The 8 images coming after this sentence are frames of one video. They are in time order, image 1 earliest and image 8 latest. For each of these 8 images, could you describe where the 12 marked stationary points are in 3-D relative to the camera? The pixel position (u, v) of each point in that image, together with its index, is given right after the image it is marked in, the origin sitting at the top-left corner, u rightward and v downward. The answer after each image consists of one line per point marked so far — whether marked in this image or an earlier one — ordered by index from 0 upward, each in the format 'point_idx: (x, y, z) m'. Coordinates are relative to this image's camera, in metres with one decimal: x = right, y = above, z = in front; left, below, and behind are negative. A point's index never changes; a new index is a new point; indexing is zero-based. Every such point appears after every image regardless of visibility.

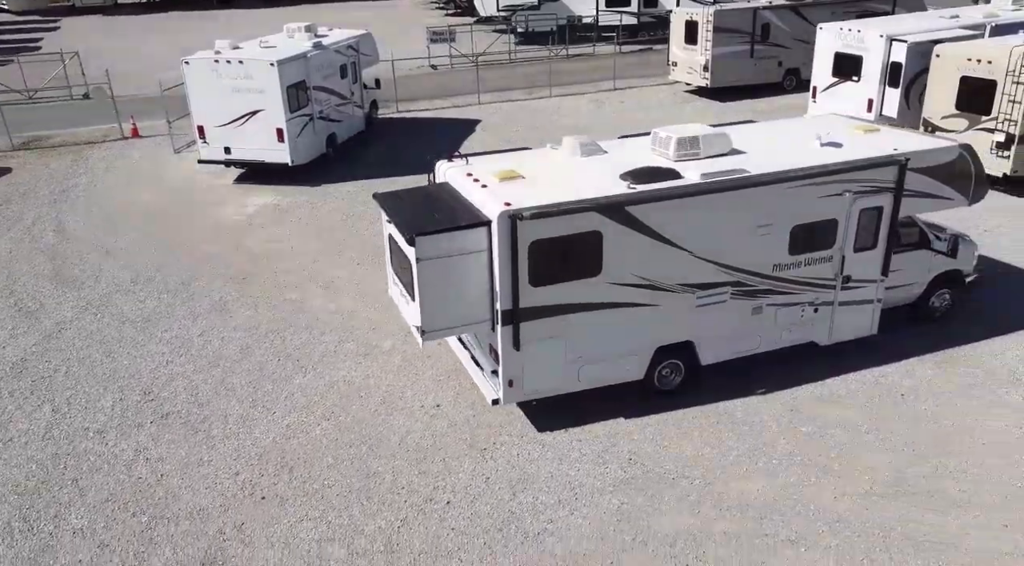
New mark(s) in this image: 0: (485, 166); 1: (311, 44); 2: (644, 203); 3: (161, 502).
0: (-0.3, +1.3, +8.3) m
1: (-4.9, +5.8, +18.4) m
2: (+1.3, +0.8, +7.5) m
3: (-3.4, -2.1, +7.3) m
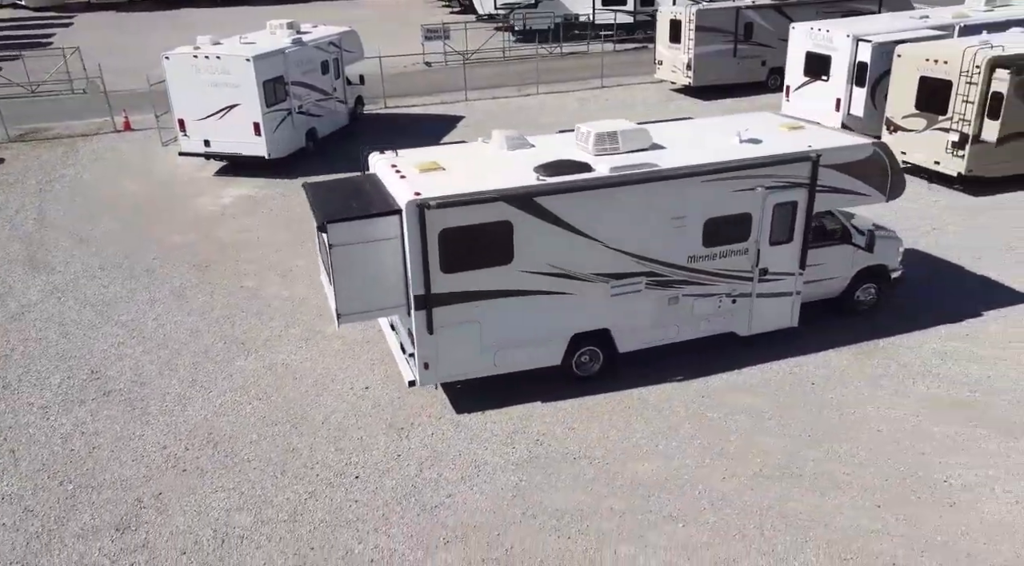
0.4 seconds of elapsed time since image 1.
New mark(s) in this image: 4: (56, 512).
0: (-1.2, +1.4, +8.7) m
1: (-5.5, +6.0, +18.8) m
2: (+0.4, +0.9, +7.8) m
3: (-4.4, -1.9, +7.8) m
4: (-4.3, -2.2, +7.2) m
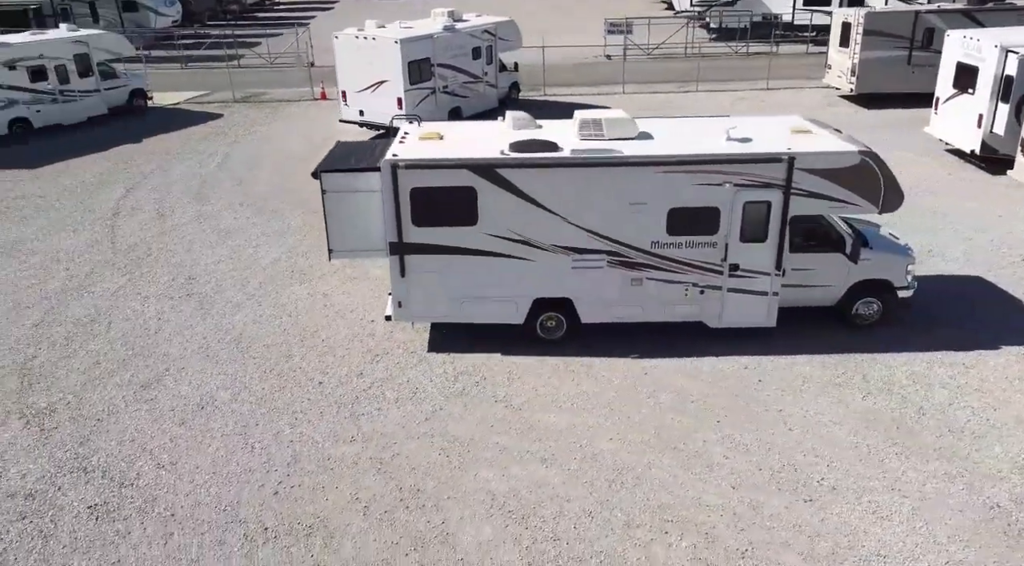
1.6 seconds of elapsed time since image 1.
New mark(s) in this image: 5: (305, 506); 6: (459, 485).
0: (-1.2, +2.1, +10.1) m
1: (-1.9, +7.0, +20.9) m
2: (0.0, +1.3, +8.9) m
3: (-4.9, -0.9, +10.2) m
4: (-5.1, -1.1, +9.6) m
5: (-1.9, -2.1, +7.0) m
6: (-0.5, -1.9, +7.2) m
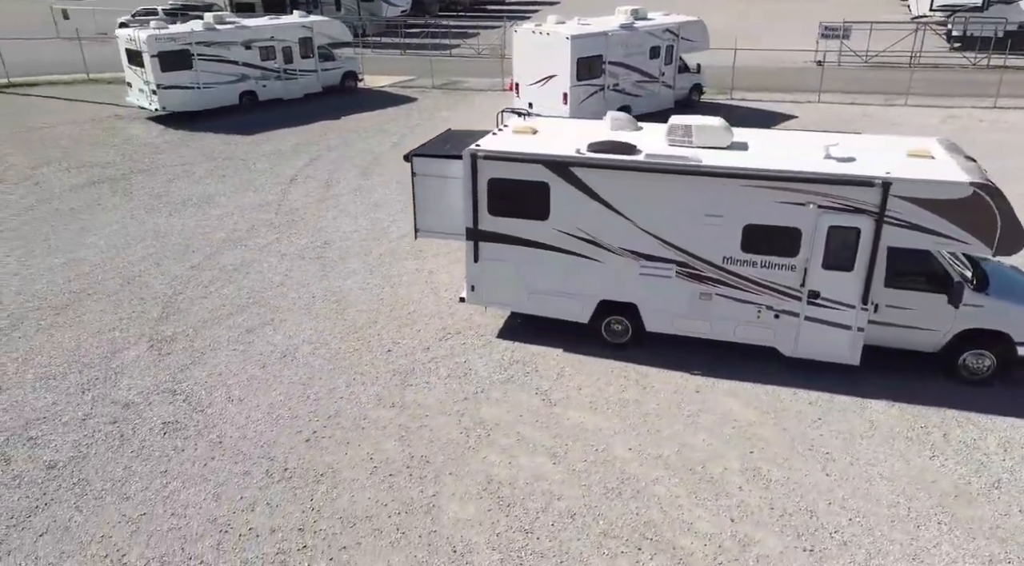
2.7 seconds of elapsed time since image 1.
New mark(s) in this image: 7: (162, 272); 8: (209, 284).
0: (+0.2, +2.2, +10.4) m
1: (+3.0, +7.1, +20.9) m
2: (+0.9, +1.4, +8.9) m
3: (-3.8, -0.2, +11.5) m
4: (-4.1, -0.4, +11.1) m
5: (-1.9, -1.8, +7.7) m
6: (-0.5, -1.8, +7.5) m
7: (-5.8, +0.2, +12.6) m
8: (-4.9, 0.0, +12.1) m
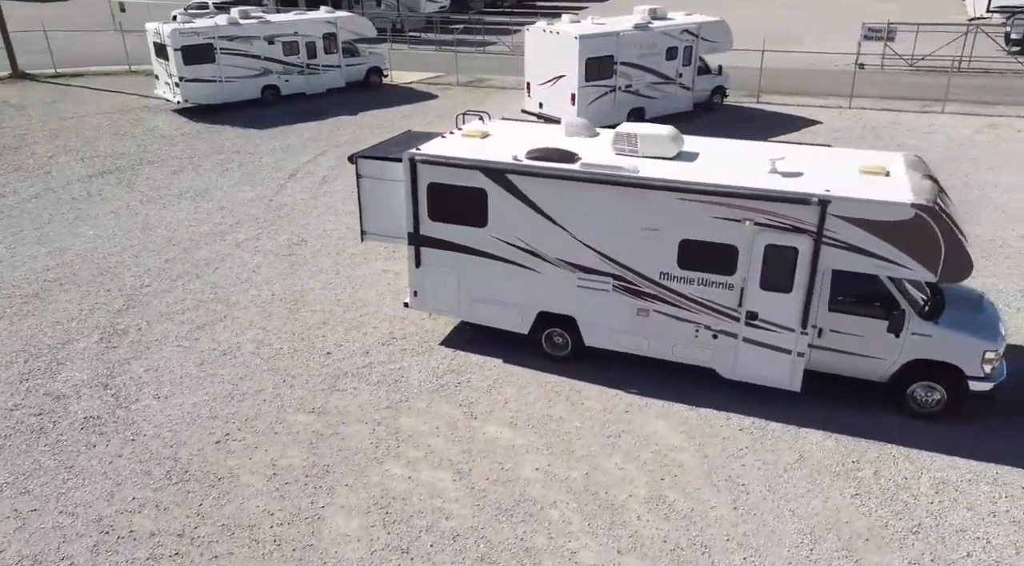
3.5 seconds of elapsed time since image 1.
0: (-0.5, +2.1, +10.2) m
1: (+3.3, +6.9, +20.4) m
2: (+0.1, +1.2, +8.6) m
3: (-4.4, -0.2, +11.6) m
4: (-4.7, -0.4, +11.2) m
5: (-2.9, -1.8, +7.6) m
6: (-1.5, -1.9, +7.4) m
7: (-6.3, +0.3, +12.8) m
8: (-5.4, +0.1, +12.3) m
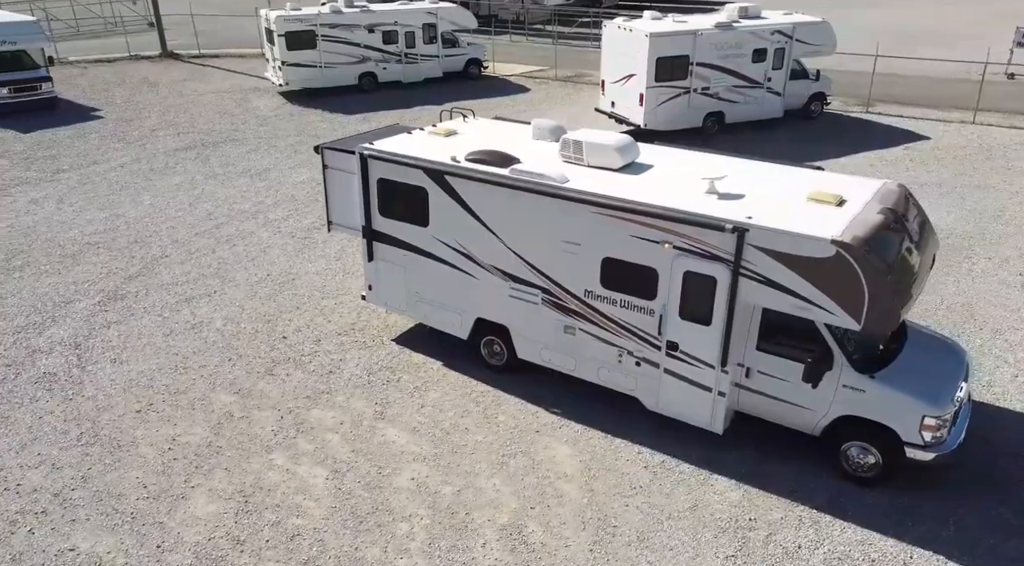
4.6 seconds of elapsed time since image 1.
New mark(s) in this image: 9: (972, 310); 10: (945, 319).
0: (-0.8, +2.1, +10.0) m
1: (+5.2, +6.6, +19.2) m
2: (-0.6, +1.2, +8.4) m
3: (-4.6, +0.2, +12.2) m
4: (-5.0, 0.0, +11.8) m
5: (-4.0, -1.6, +8.0) m
6: (-2.6, -1.8, +7.5) m
7: (-6.2, +0.8, +13.7) m
8: (-5.4, +0.5, +13.0) m
9: (+6.4, -0.4, +10.5) m
10: (+5.9, -0.5, +10.3) m
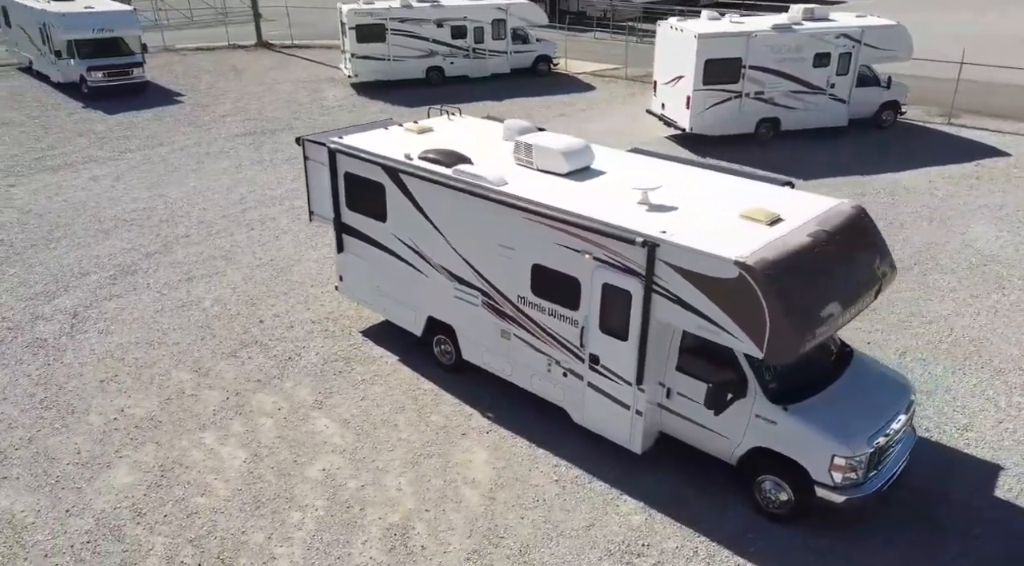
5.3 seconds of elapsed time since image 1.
0: (-1.1, +2.1, +10.0) m
1: (+6.4, +6.2, +18.4) m
2: (-1.2, +1.2, +8.5) m
3: (-4.6, +0.5, +12.7) m
4: (-5.1, +0.4, +12.4) m
5: (-4.7, -1.3, +8.6) m
6: (-3.5, -1.6, +7.9) m
7: (-6.0, +1.2, +14.4) m
8: (-5.4, +0.9, +13.7) m
9: (+5.9, -0.8, +9.6) m
10: (+5.4, -0.9, +9.5) m
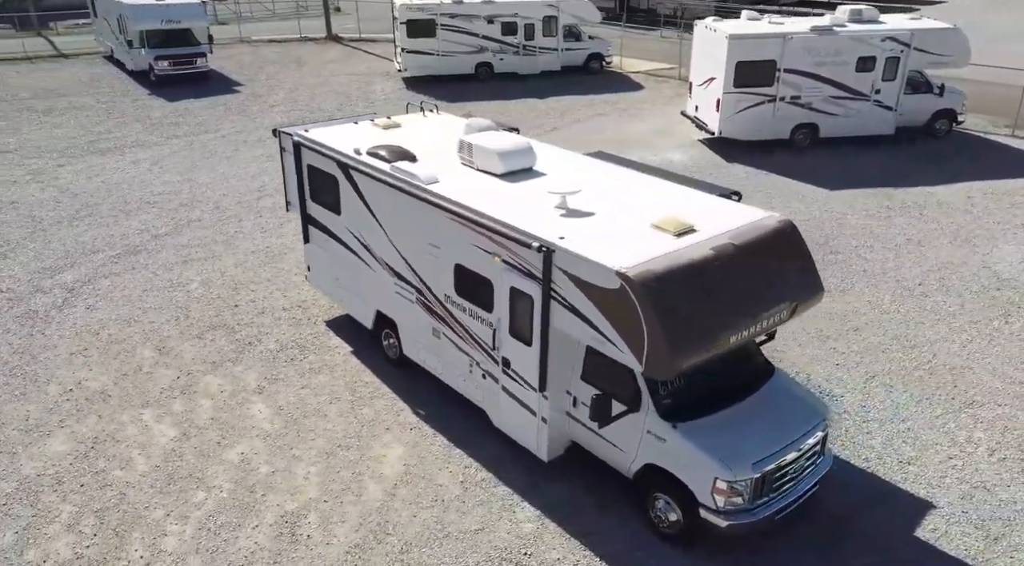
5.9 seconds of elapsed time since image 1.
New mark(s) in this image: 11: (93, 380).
0: (-1.5, +2.2, +10.1) m
1: (+7.1, +5.9, +17.6) m
2: (-1.8, +1.3, +8.6) m
3: (-4.8, +0.8, +13.2) m
4: (-5.3, +0.7, +12.9) m
5: (-5.4, -1.0, +9.1) m
6: (-4.3, -1.4, +8.3) m
7: (-5.9, +1.6, +15.0) m
8: (-5.4, +1.2, +14.2) m
9: (+5.3, -1.1, +9.0) m
10: (+4.8, -1.1, +8.9) m
11: (-4.9, -1.1, +8.9) m
